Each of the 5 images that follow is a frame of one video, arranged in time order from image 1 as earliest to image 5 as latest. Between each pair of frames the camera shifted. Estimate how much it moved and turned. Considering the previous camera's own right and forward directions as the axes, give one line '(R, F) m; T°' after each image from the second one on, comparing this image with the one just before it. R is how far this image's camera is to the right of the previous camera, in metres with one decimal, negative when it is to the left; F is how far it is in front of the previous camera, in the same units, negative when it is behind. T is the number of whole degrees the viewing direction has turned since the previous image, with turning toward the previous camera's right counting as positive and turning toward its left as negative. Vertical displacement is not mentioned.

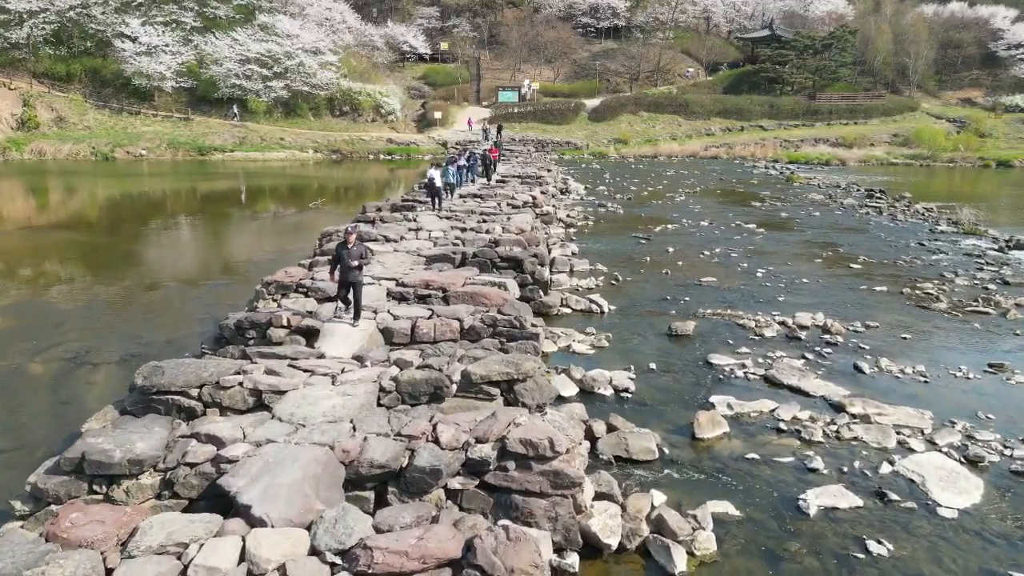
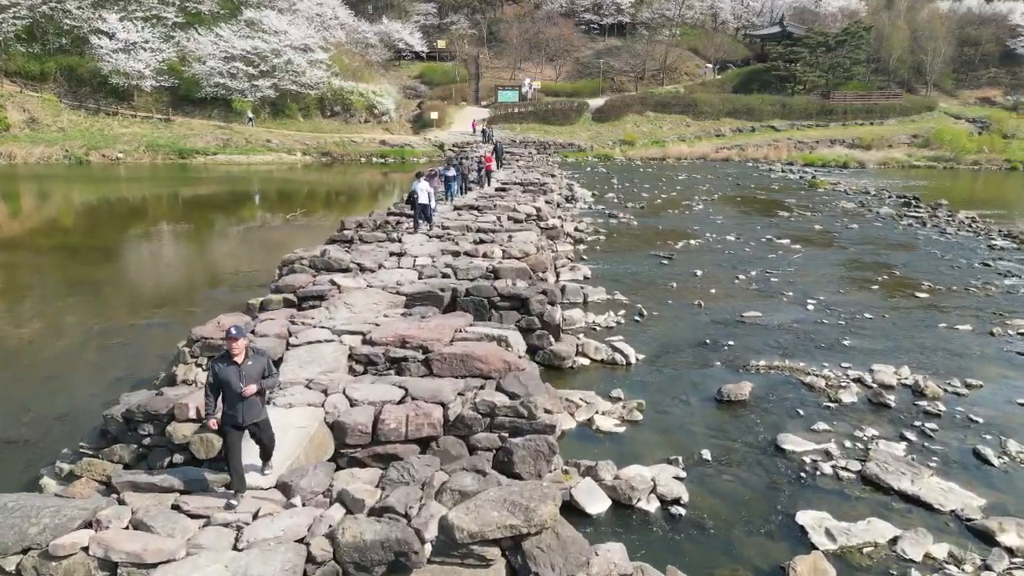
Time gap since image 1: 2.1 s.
(0.0, +2.2) m; 0°
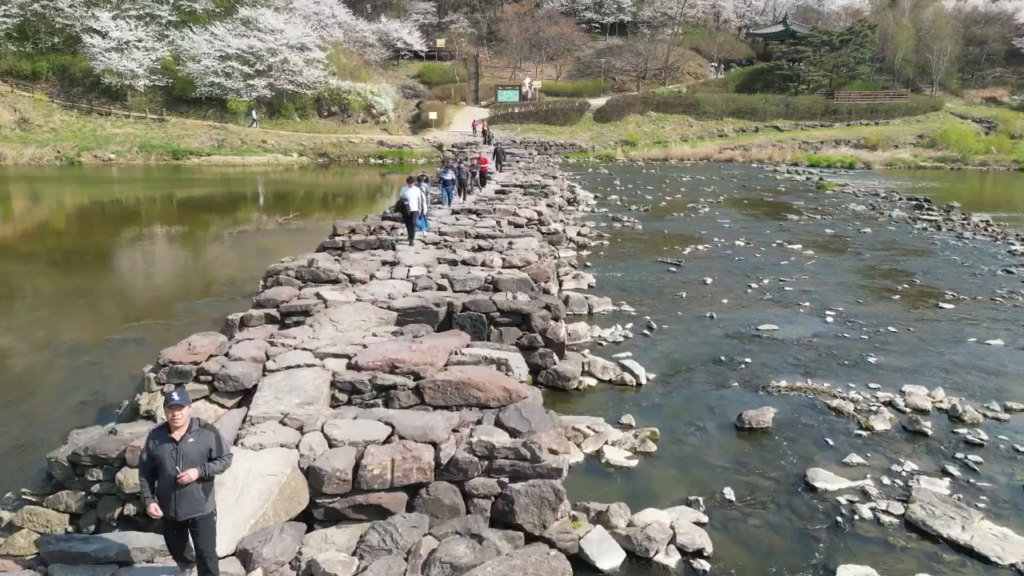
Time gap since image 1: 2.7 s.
(0.0, +0.6) m; 0°
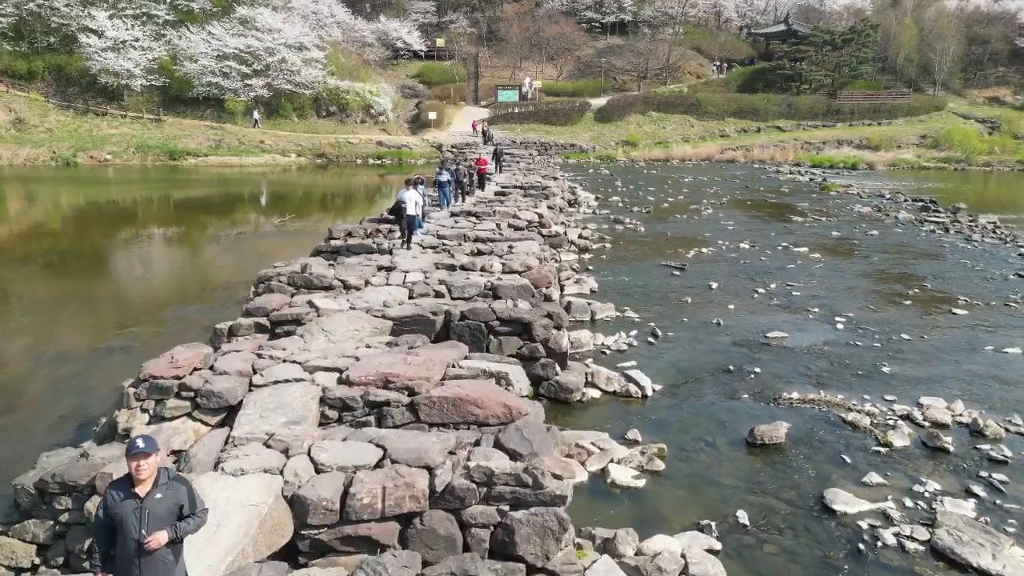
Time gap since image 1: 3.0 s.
(0.0, +0.3) m; 0°
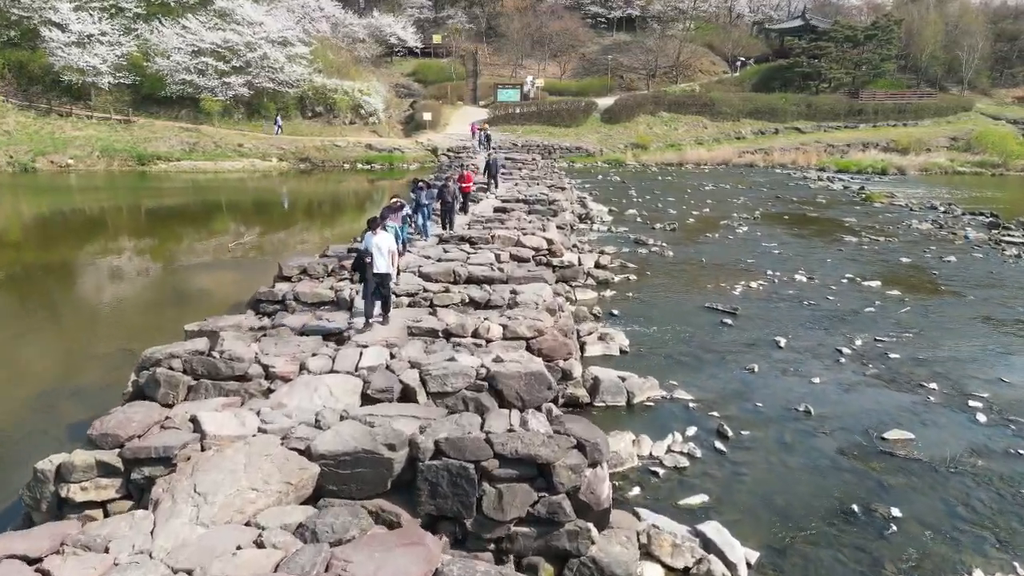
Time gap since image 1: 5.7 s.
(0.0, +2.9) m; 0°
